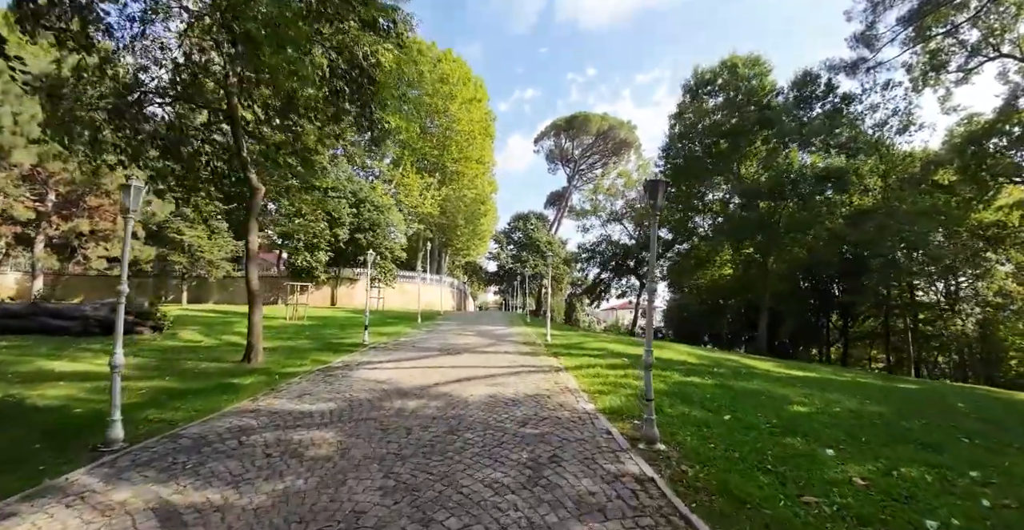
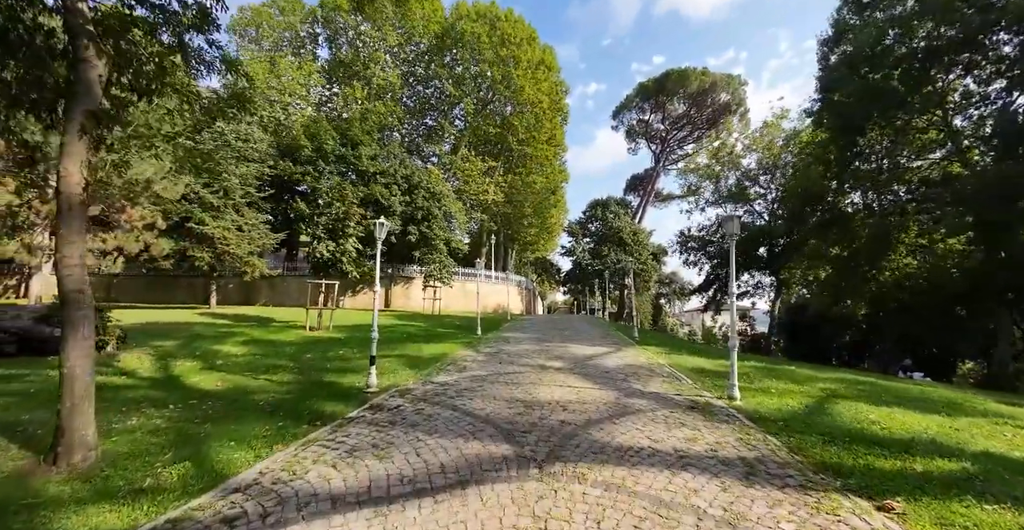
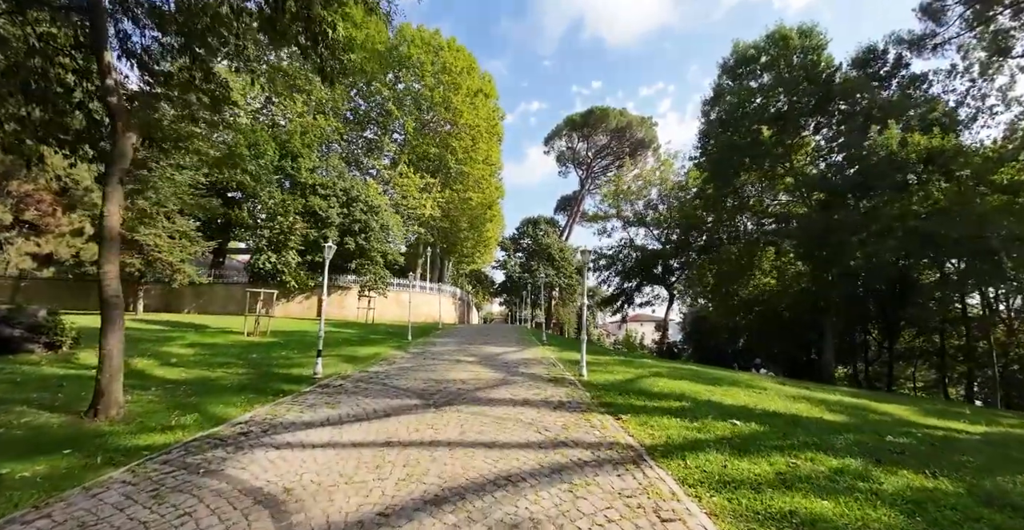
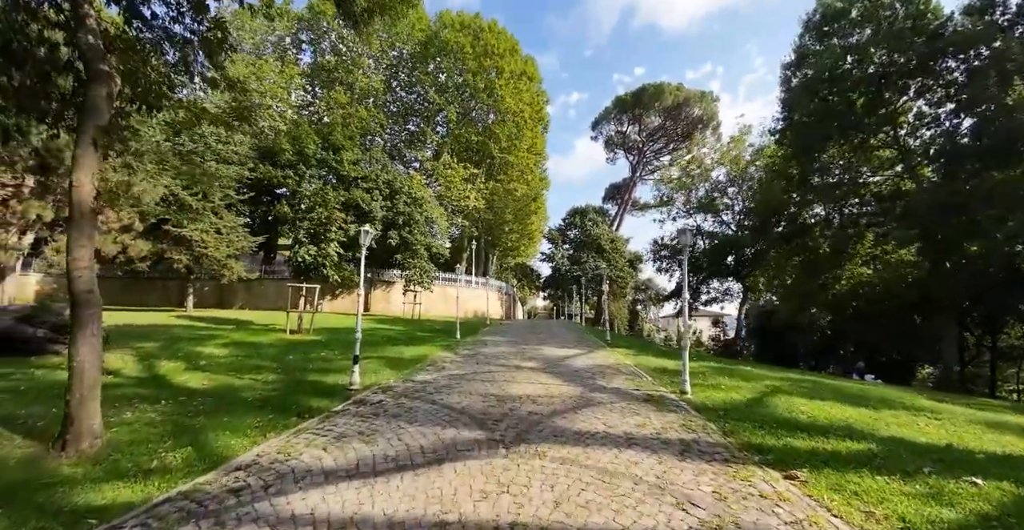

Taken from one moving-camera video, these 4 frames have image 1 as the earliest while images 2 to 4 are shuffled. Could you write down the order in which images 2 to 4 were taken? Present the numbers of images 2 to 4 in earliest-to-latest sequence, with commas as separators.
3, 4, 2
